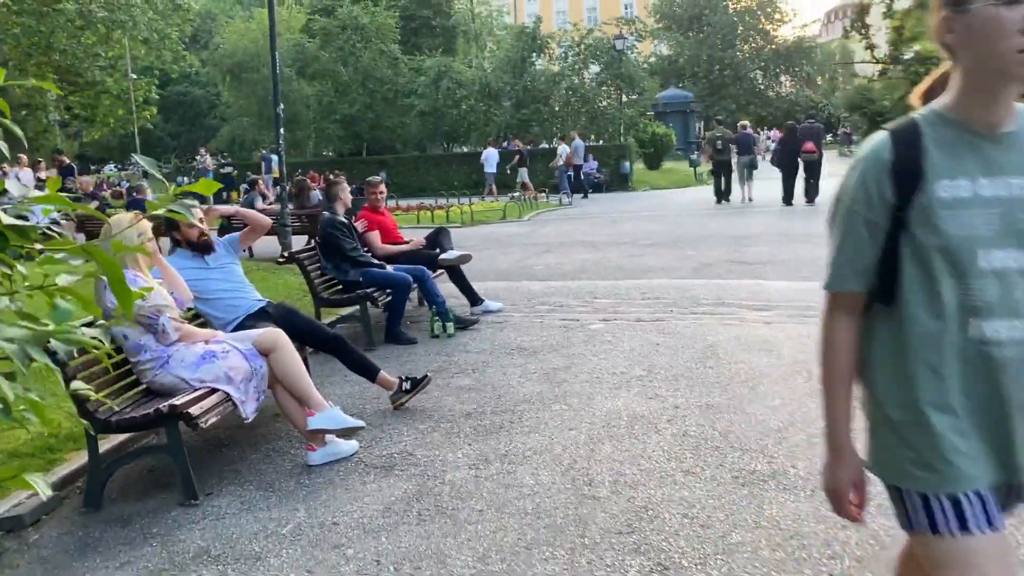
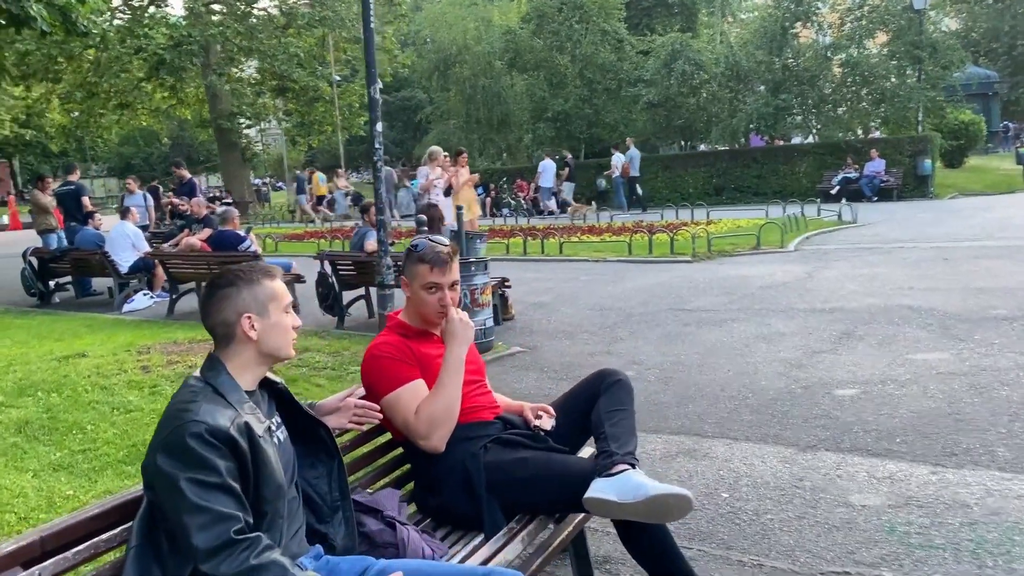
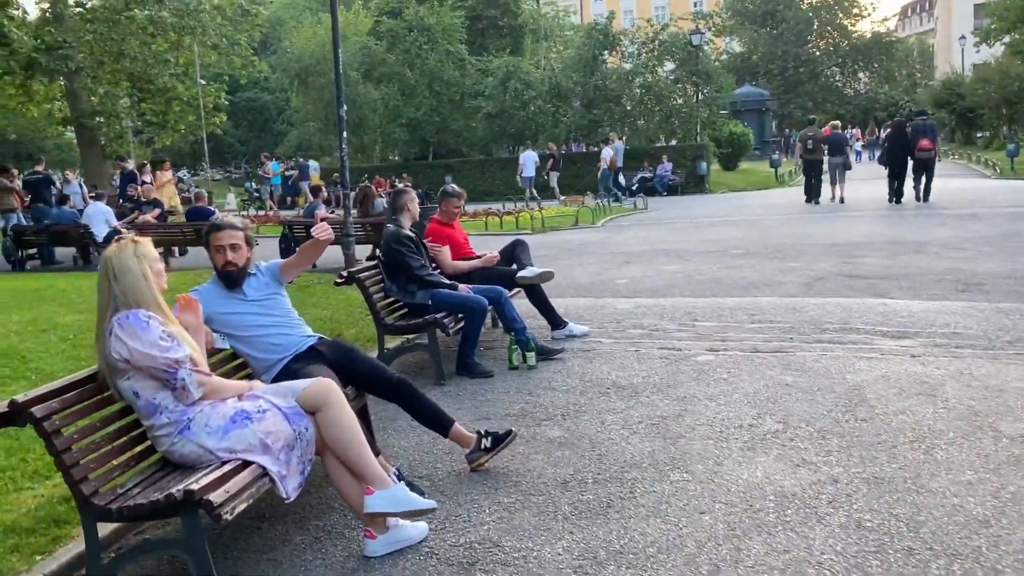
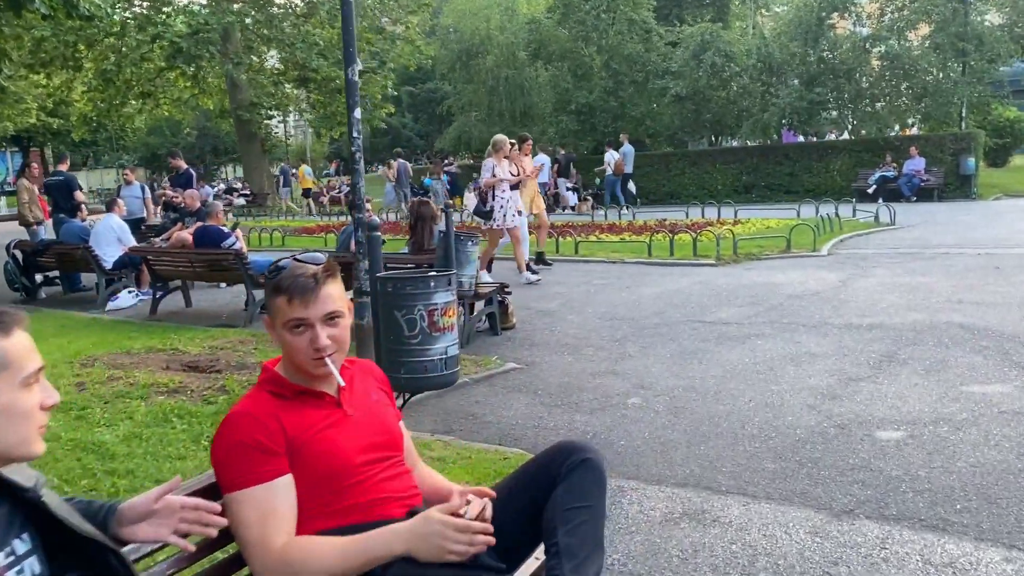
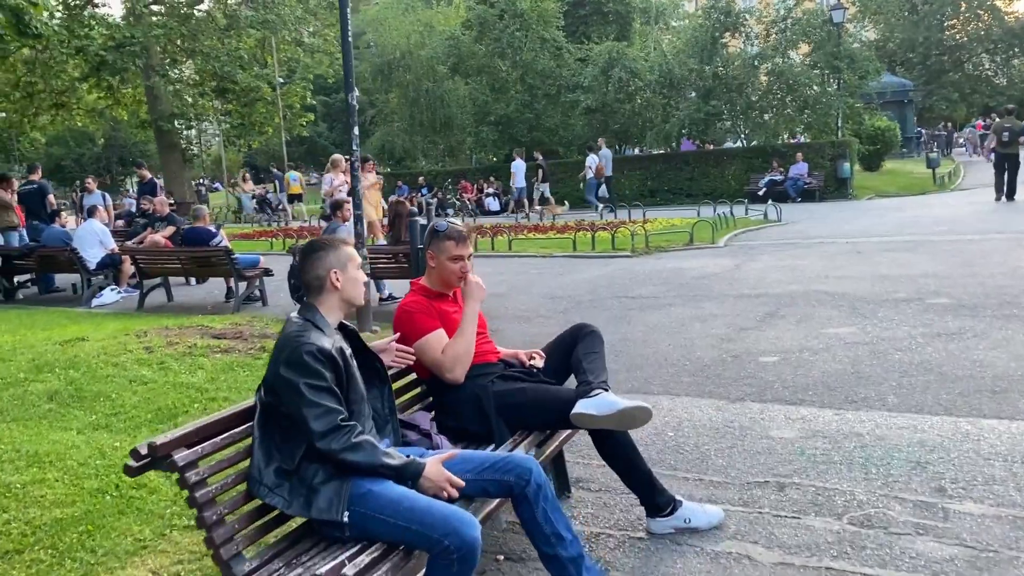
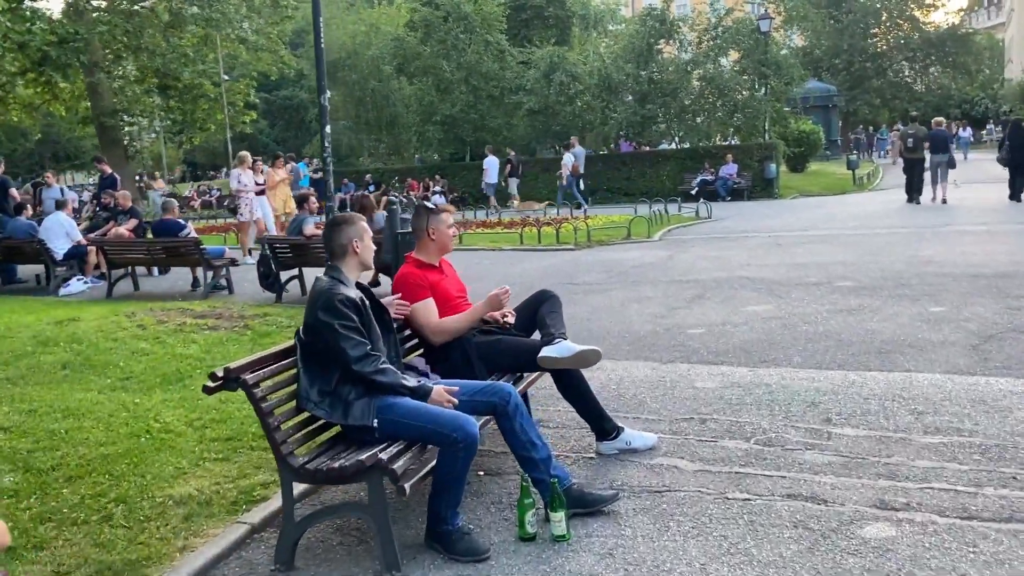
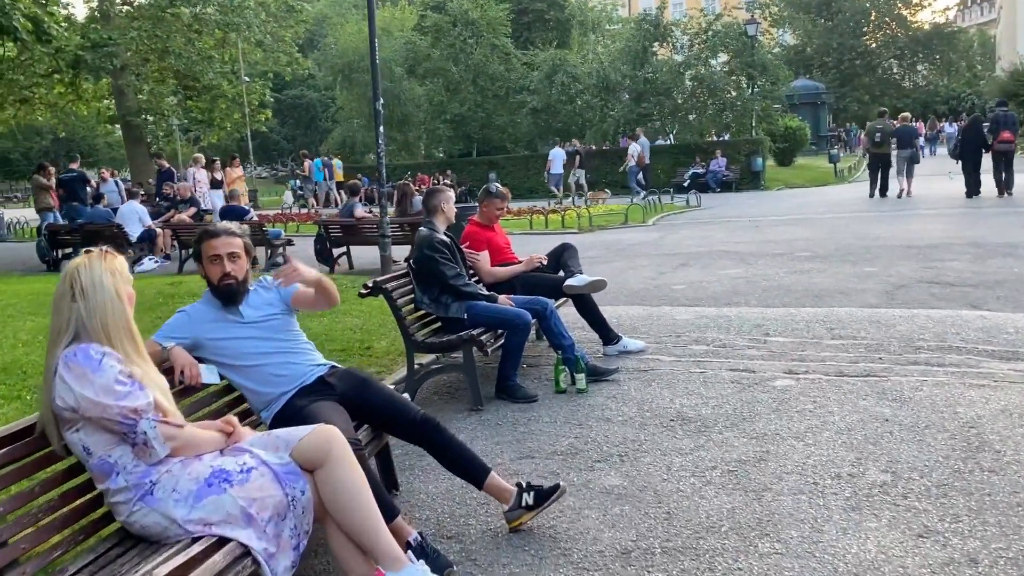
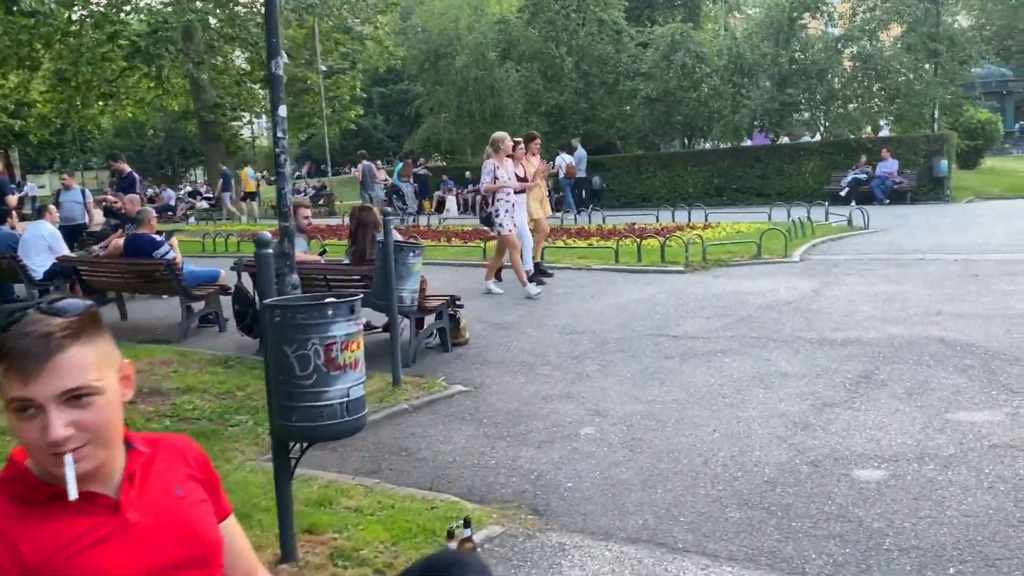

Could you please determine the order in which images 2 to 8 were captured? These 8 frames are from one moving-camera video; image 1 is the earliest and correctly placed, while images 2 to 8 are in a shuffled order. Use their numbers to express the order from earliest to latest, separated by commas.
3, 7, 6, 5, 2, 4, 8
